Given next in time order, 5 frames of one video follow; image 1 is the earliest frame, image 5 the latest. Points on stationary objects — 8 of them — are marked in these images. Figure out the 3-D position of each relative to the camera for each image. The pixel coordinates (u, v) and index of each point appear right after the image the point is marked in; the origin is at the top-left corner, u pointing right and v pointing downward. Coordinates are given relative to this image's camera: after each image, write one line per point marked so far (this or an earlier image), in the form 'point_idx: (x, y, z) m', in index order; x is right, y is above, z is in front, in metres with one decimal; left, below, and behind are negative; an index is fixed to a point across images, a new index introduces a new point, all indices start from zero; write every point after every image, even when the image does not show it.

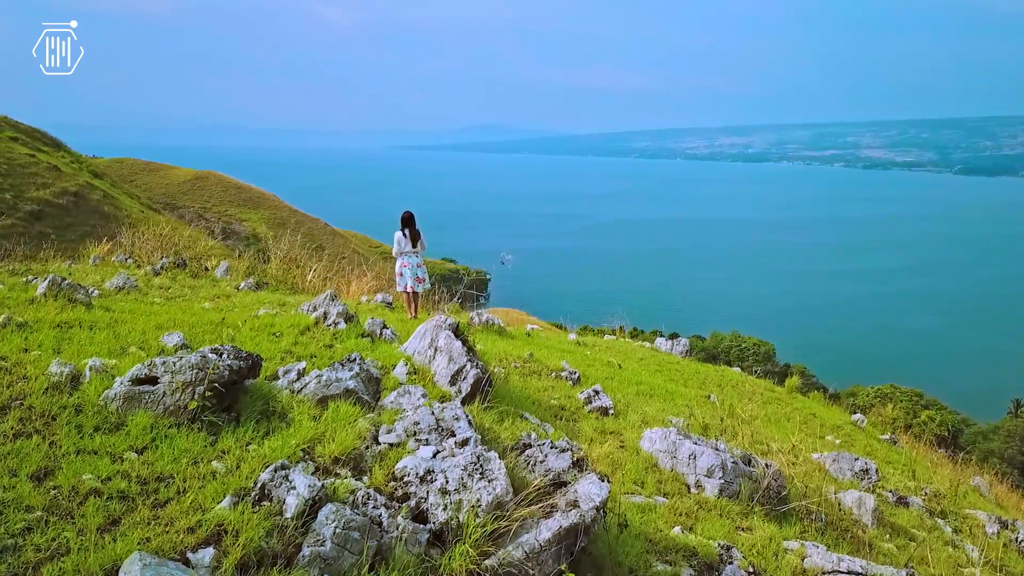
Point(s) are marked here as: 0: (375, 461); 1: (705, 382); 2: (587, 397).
0: (-0.6, -0.7, +3.2) m
1: (+3.1, -1.5, +11.9) m
2: (+0.6, -0.9, +6.5) m
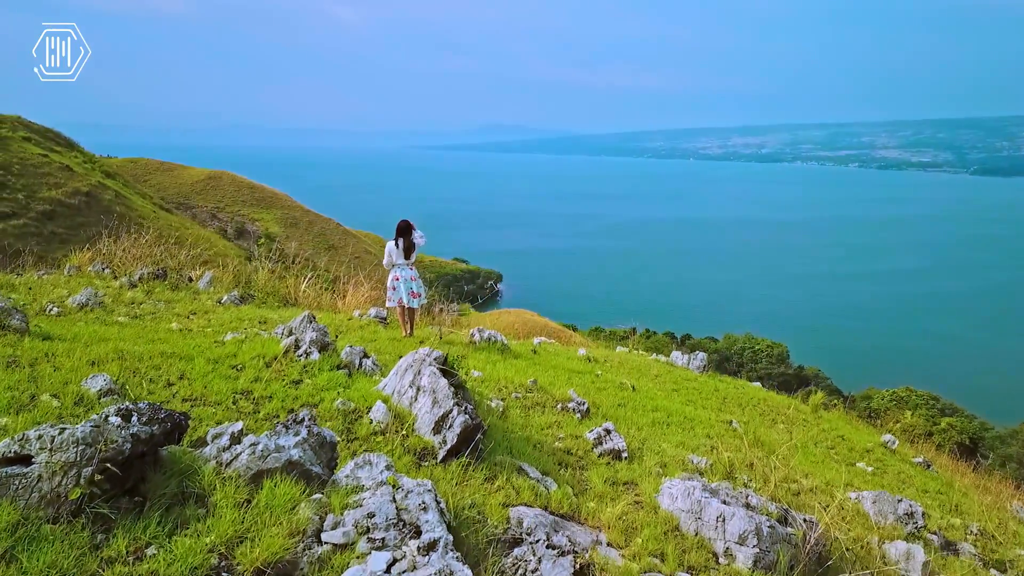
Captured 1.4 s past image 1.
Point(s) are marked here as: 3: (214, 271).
0: (-0.6, -0.9, +2.4) m
1: (+3.1, -1.7, +11.1) m
2: (+0.6, -1.1, +5.7) m
3: (-4.4, +0.2, +10.9) m
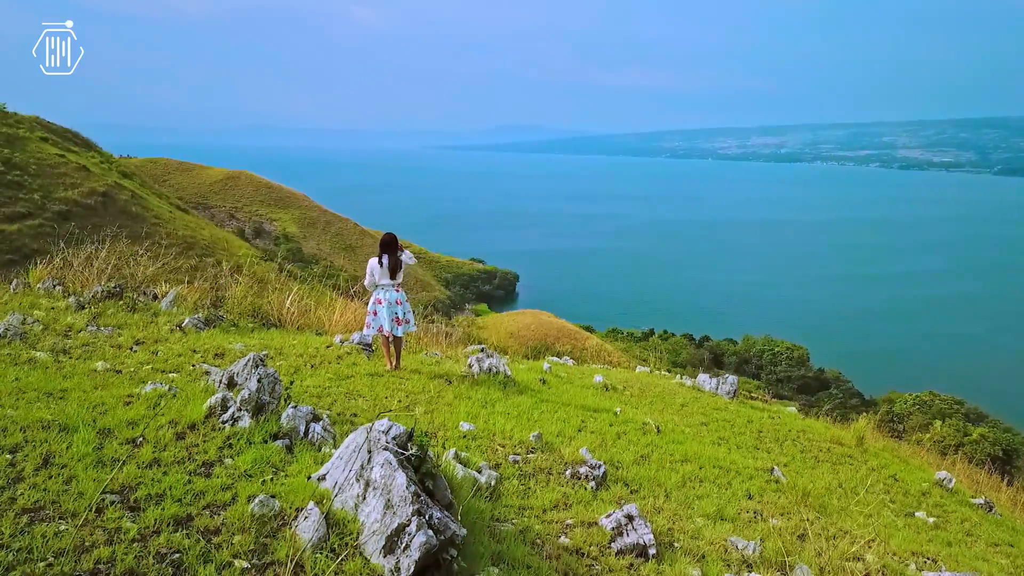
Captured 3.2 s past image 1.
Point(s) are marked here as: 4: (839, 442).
0: (-0.8, -1.2, +1.2) m
1: (+3.2, -2.0, +9.7) m
2: (+0.6, -1.4, +4.4) m
3: (-4.3, 0.0, +9.8) m
4: (+4.9, -2.3, +11.3) m
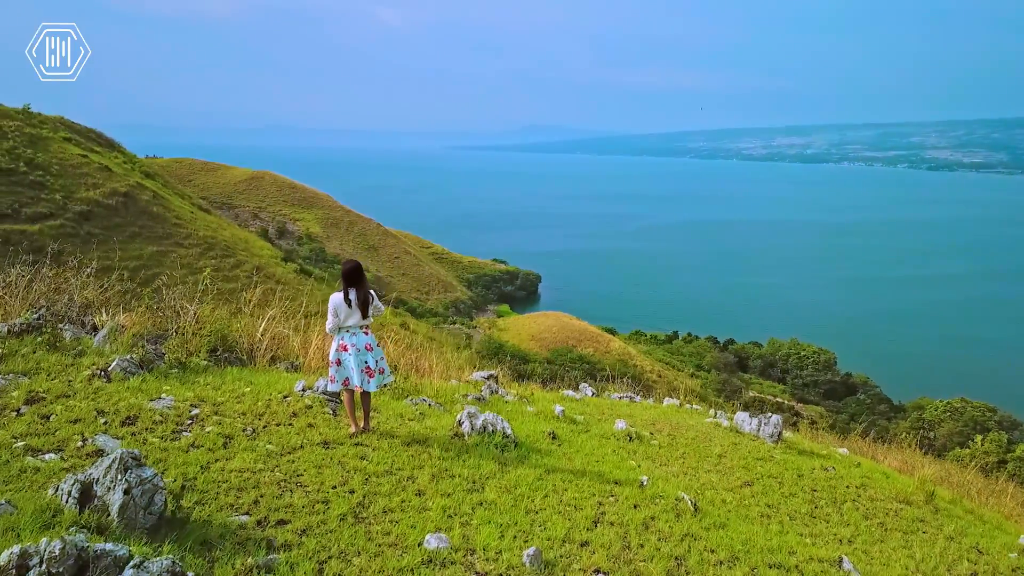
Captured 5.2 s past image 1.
0: (-1.0, -1.5, -0.4) m
1: (+3.3, -2.3, +8.1) m
2: (+0.5, -1.7, +2.8) m
3: (-4.2, -0.3, +8.3) m
4: (+5.0, -2.7, +9.5) m
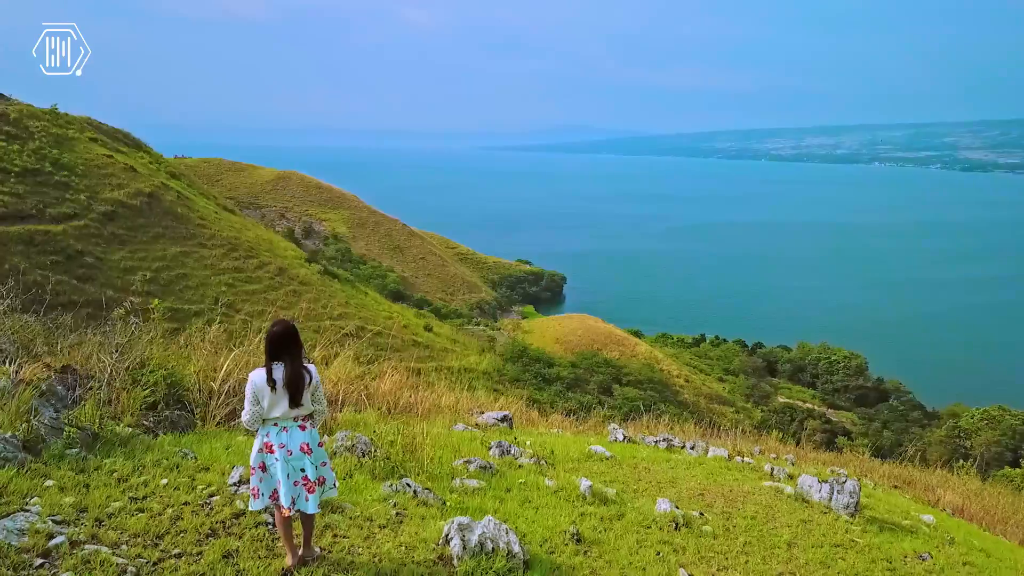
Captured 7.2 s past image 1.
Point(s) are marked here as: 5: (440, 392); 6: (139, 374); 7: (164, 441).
0: (-1.1, -1.9, -2.2) m
1: (+3.4, -2.7, +6.1) m
2: (+0.4, -2.1, +0.9) m
3: (-4.1, -0.7, +6.6) m
4: (+5.1, -3.1, +7.6) m
5: (-1.1, -1.5, +11.1) m
6: (-3.6, -0.9, +7.1) m
7: (-2.9, -1.1, +6.1) m
